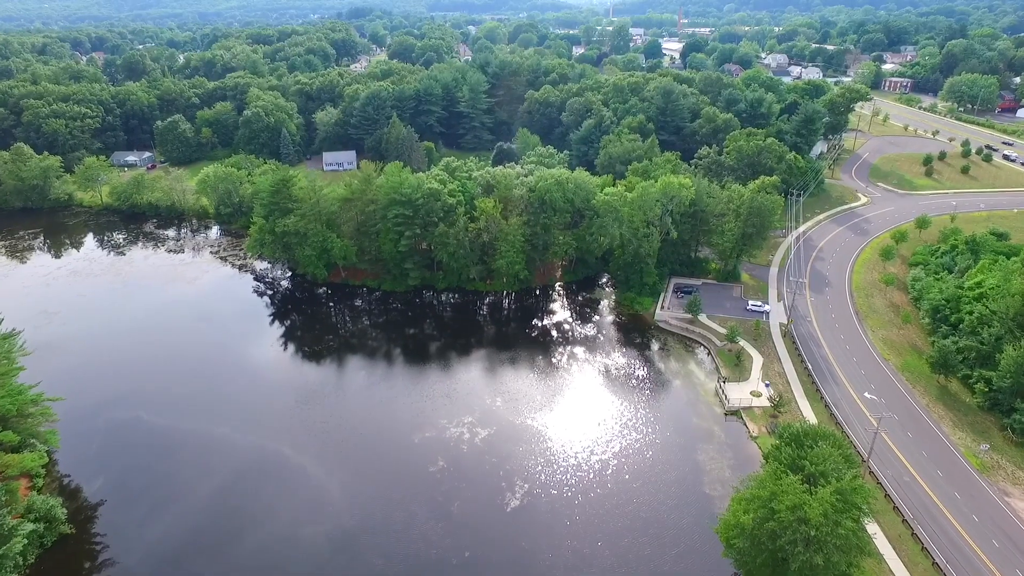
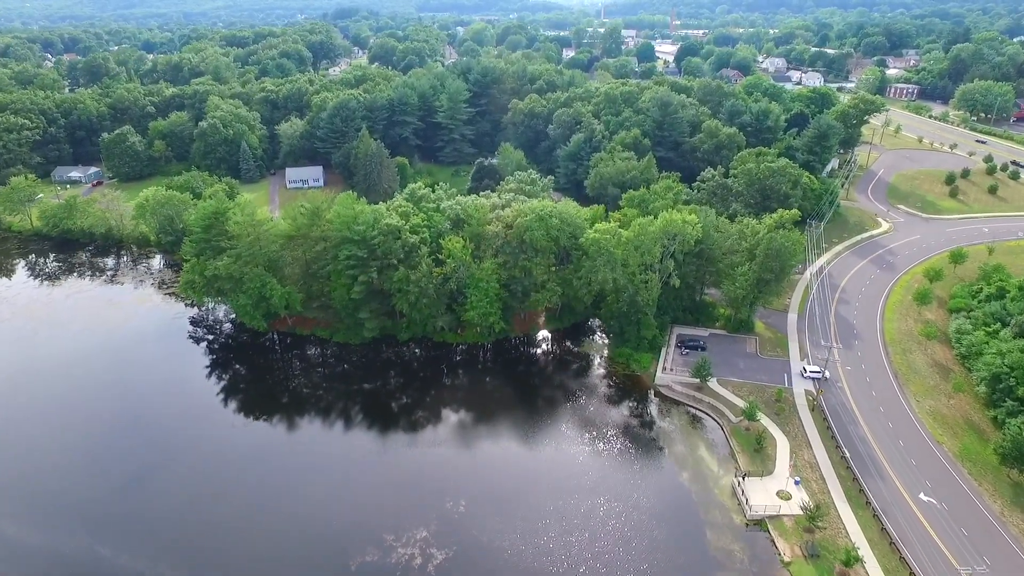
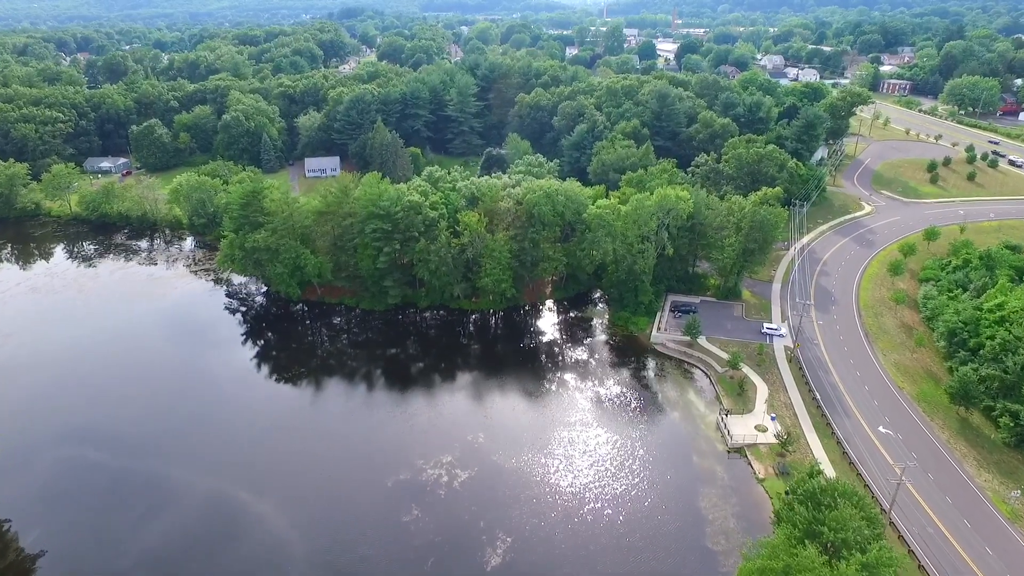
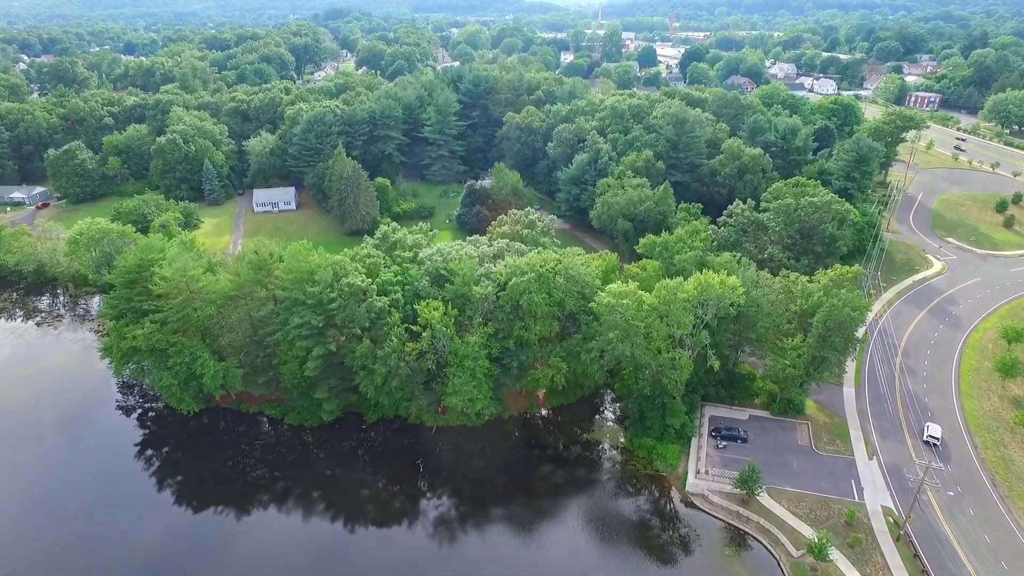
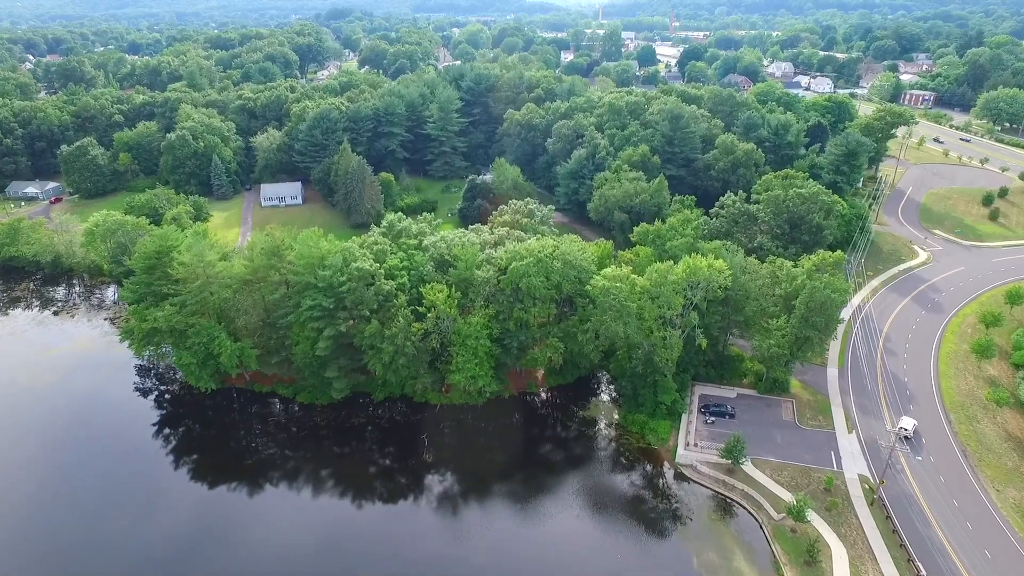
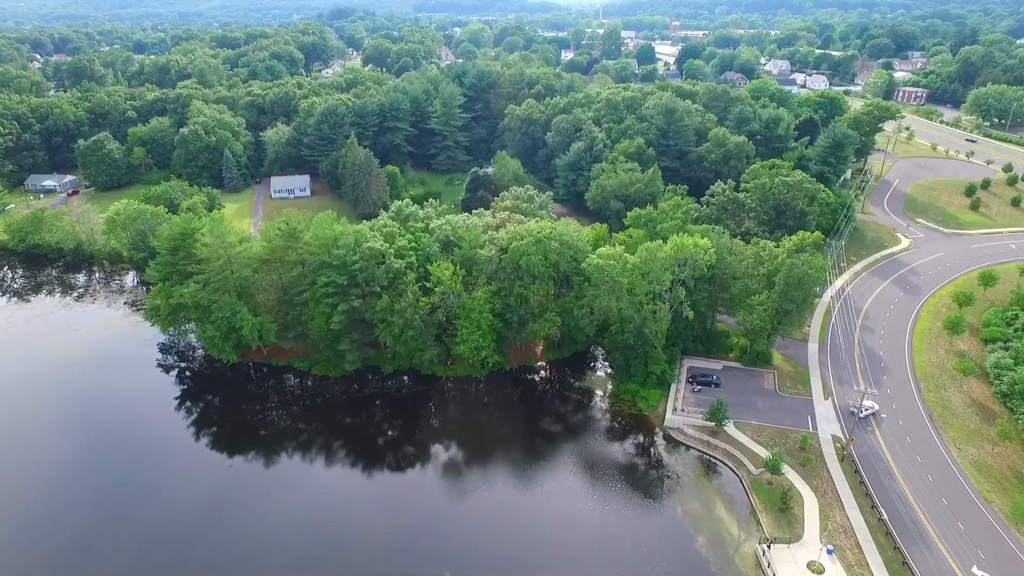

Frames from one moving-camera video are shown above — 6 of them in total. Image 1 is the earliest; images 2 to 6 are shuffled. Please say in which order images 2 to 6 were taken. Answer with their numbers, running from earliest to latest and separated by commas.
3, 2, 6, 5, 4
